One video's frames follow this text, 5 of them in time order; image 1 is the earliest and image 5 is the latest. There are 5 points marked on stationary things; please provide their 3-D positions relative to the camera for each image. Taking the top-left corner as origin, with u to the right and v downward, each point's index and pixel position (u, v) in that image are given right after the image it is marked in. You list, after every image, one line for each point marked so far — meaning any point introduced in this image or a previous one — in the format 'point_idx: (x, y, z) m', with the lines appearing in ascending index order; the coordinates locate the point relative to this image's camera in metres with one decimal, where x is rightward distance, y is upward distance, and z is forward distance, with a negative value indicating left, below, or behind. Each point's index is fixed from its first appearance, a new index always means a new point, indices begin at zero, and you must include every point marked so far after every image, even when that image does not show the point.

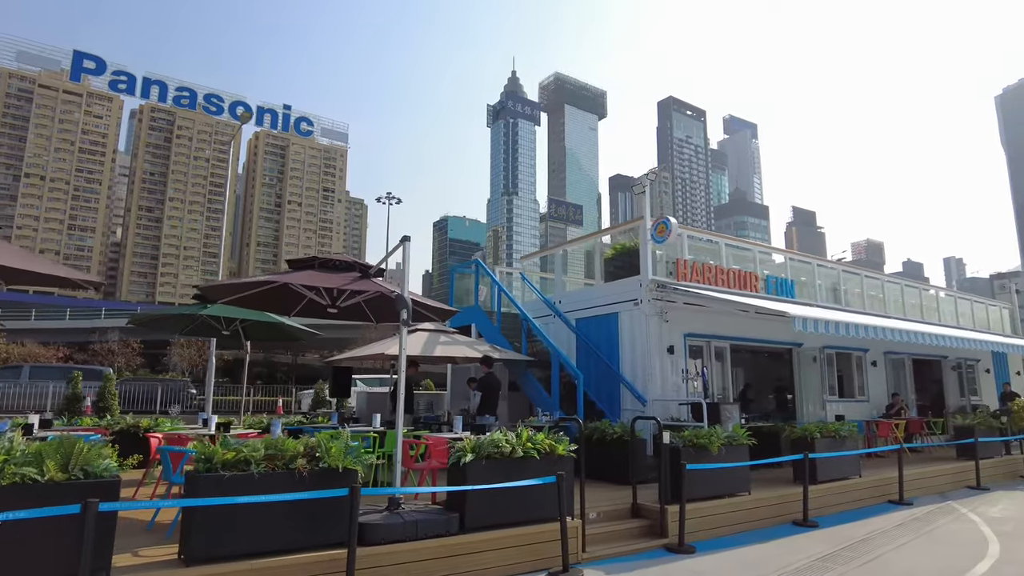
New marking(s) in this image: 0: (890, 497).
0: (+5.7, -3.1, +10.0) m
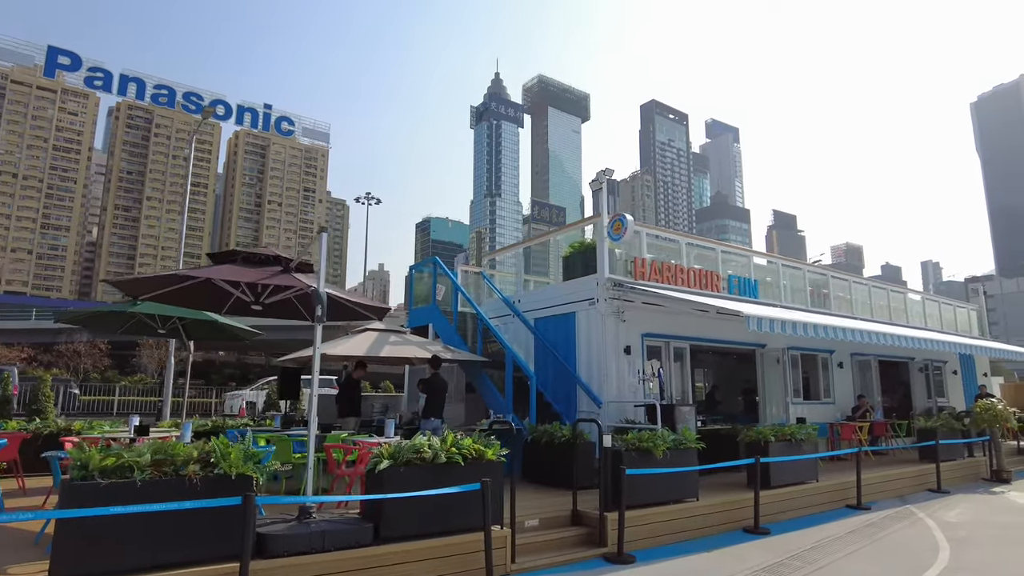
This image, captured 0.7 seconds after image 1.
0: (+4.9, -3.1, +9.7) m
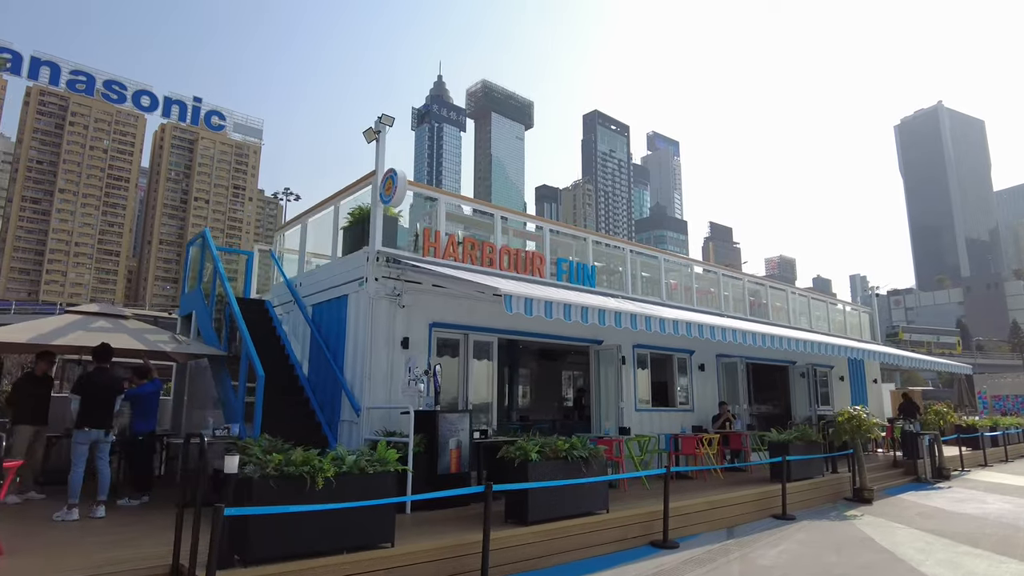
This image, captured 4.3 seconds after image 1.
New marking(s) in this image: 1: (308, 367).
0: (+1.6, -2.8, +7.7) m
1: (-3.1, -1.2, +10.2) m
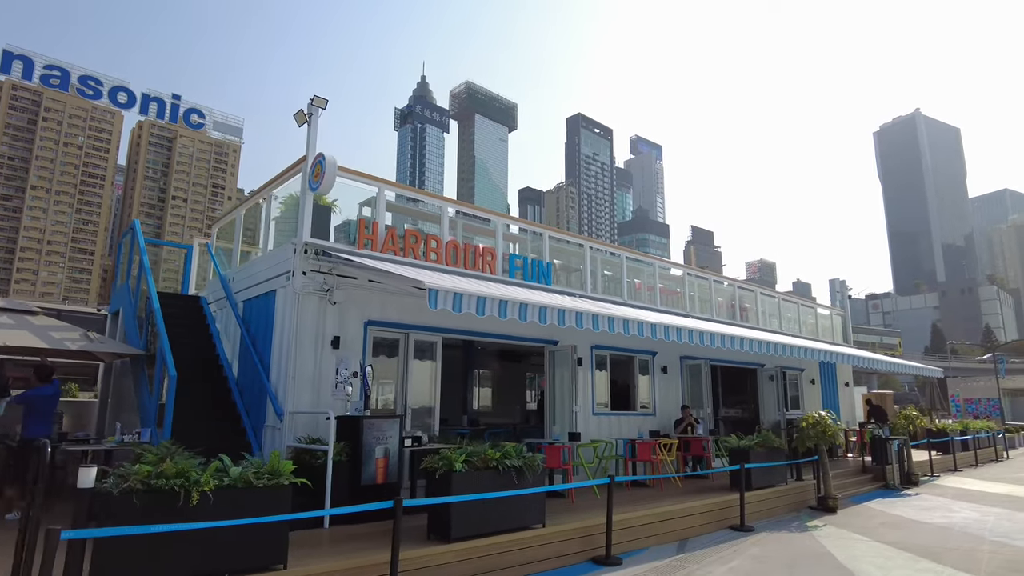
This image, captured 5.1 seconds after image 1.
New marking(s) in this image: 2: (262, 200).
0: (+0.9, -2.8, +7.1) m
1: (-3.9, -1.1, +9.5) m
2: (-3.7, +1.3, +9.9) m
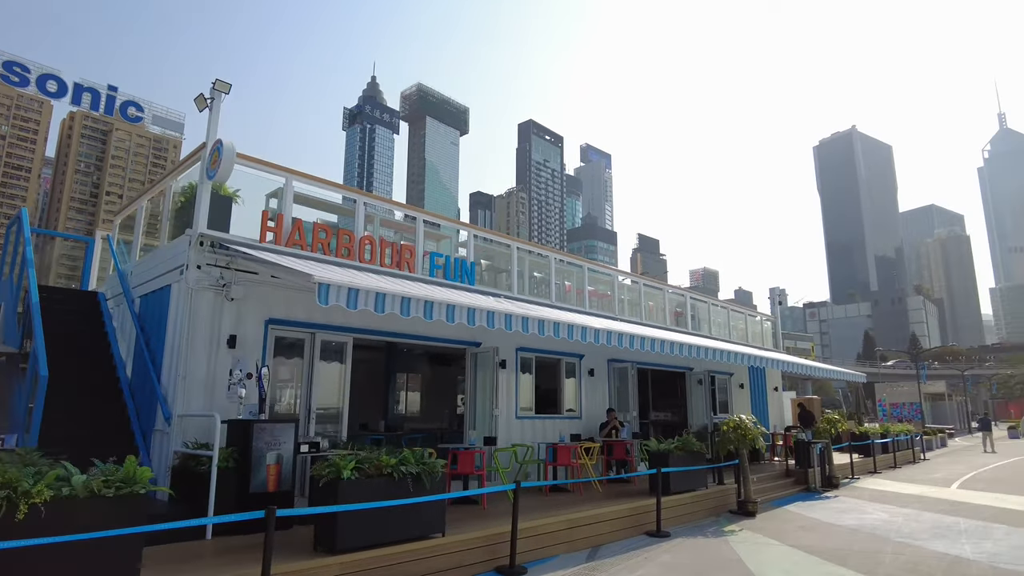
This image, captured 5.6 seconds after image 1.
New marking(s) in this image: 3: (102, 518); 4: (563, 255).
0: (-0.1, -2.8, +6.8) m
1: (-5.0, -1.0, +8.9) m
2: (-4.8, +1.4, +9.3) m
3: (-2.6, -1.5, +4.3) m
4: (+1.1, +0.7, +13.5) m
